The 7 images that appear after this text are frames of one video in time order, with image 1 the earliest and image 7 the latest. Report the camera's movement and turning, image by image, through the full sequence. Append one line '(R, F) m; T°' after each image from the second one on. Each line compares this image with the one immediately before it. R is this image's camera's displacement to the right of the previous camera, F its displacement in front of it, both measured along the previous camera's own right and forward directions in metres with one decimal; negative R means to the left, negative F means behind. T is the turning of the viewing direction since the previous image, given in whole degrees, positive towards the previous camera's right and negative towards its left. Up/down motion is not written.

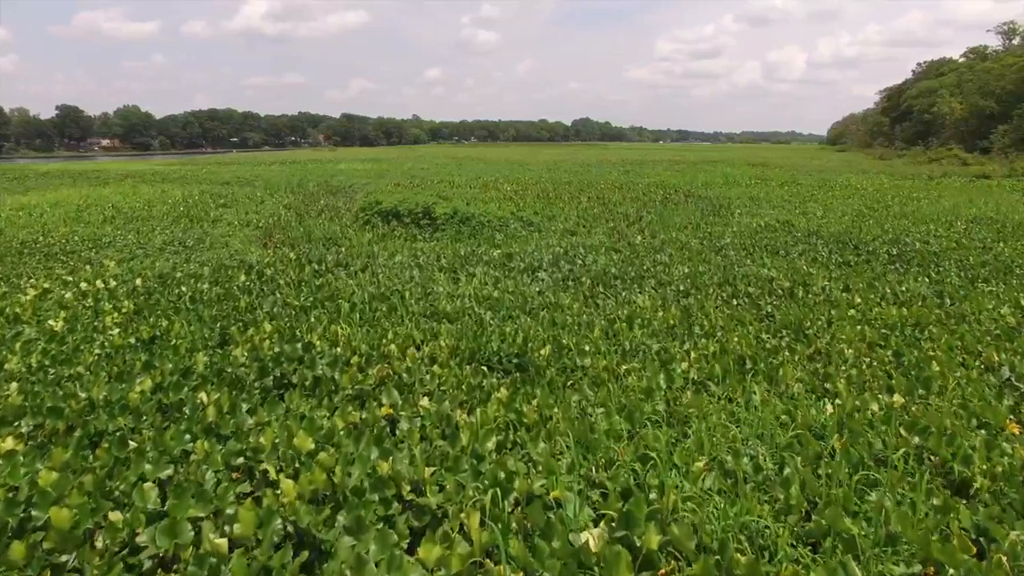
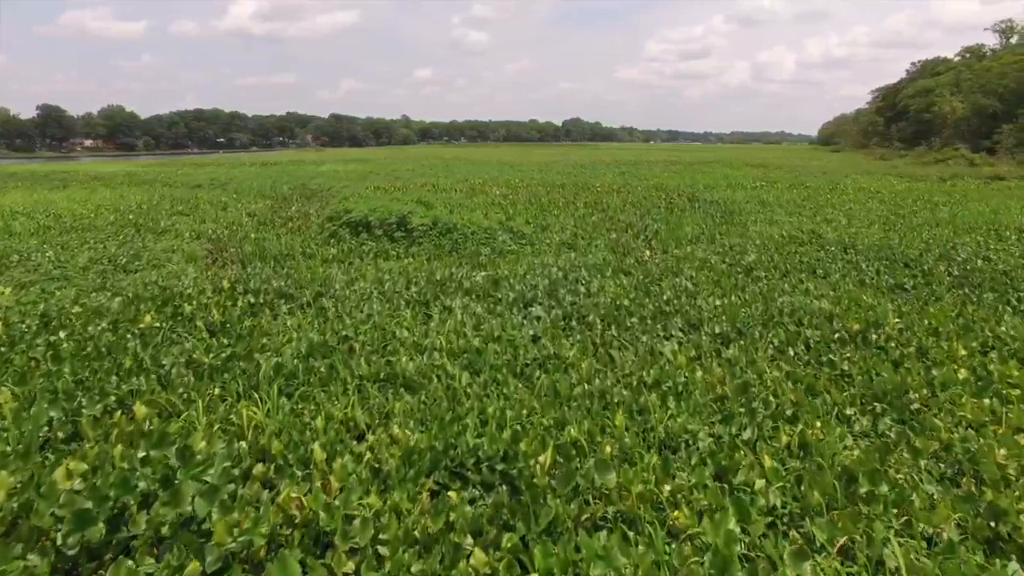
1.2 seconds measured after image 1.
(0.0, +1.8) m; +1°
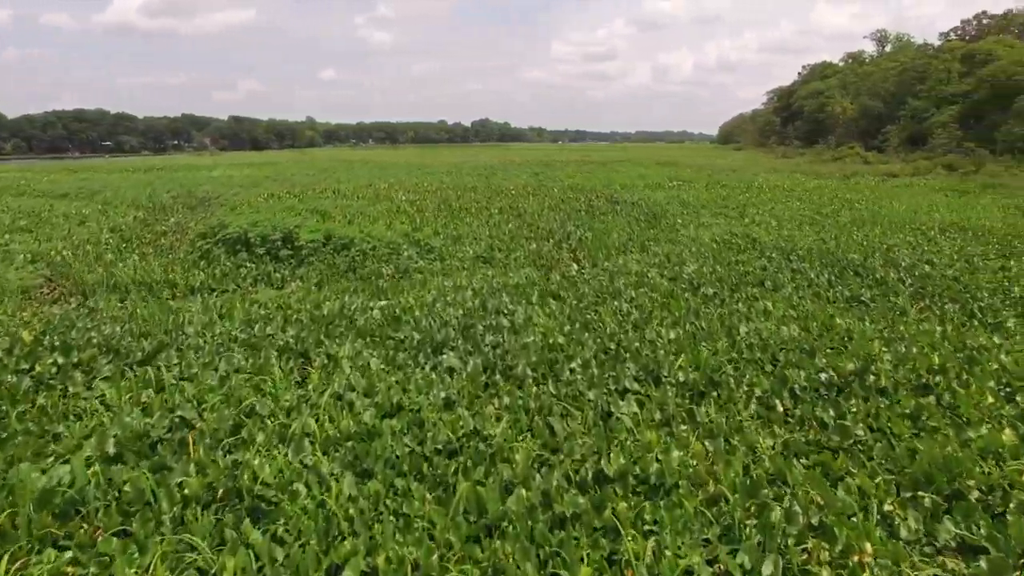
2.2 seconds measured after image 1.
(+0.1, +1.4) m; +7°
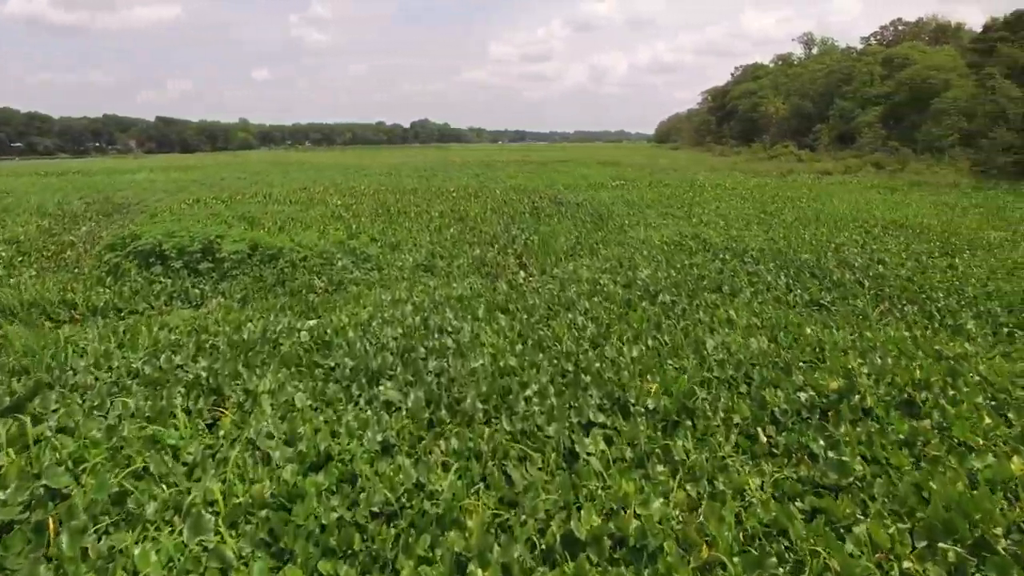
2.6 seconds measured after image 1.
(0.0, +0.6) m; +5°
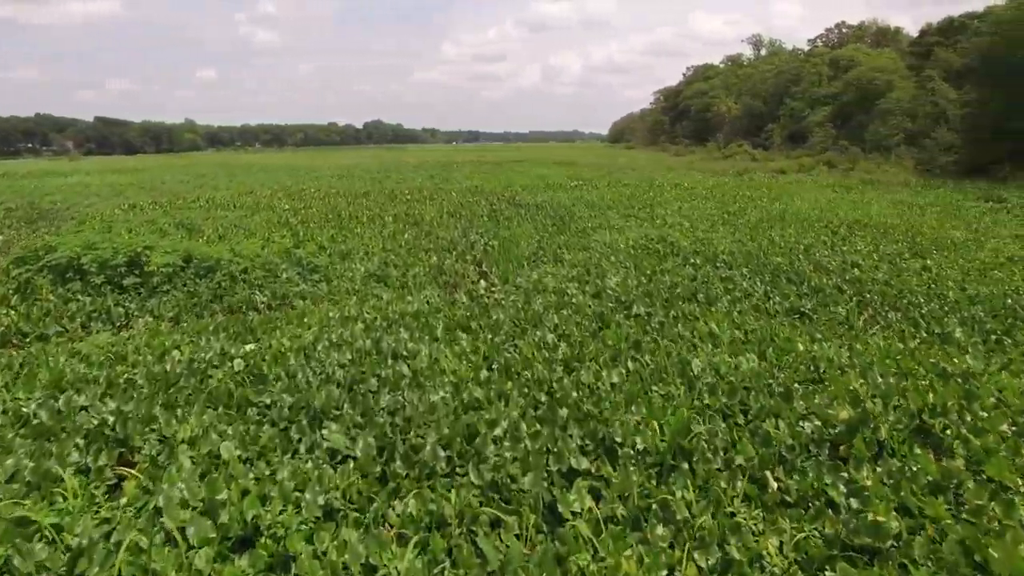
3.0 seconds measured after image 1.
(0.0, +0.6) m; +4°
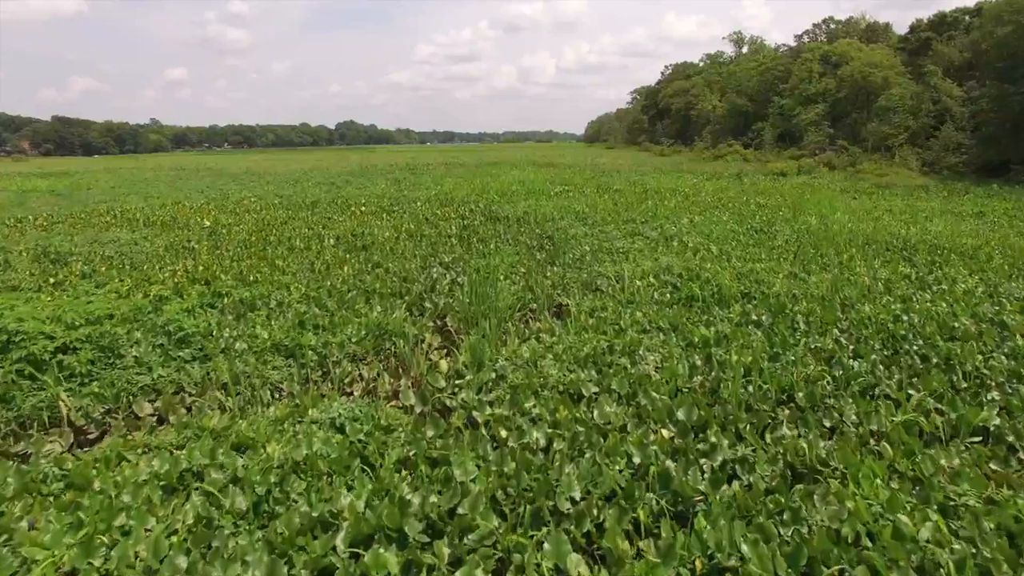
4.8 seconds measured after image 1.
(0.0, +3.0) m; +2°
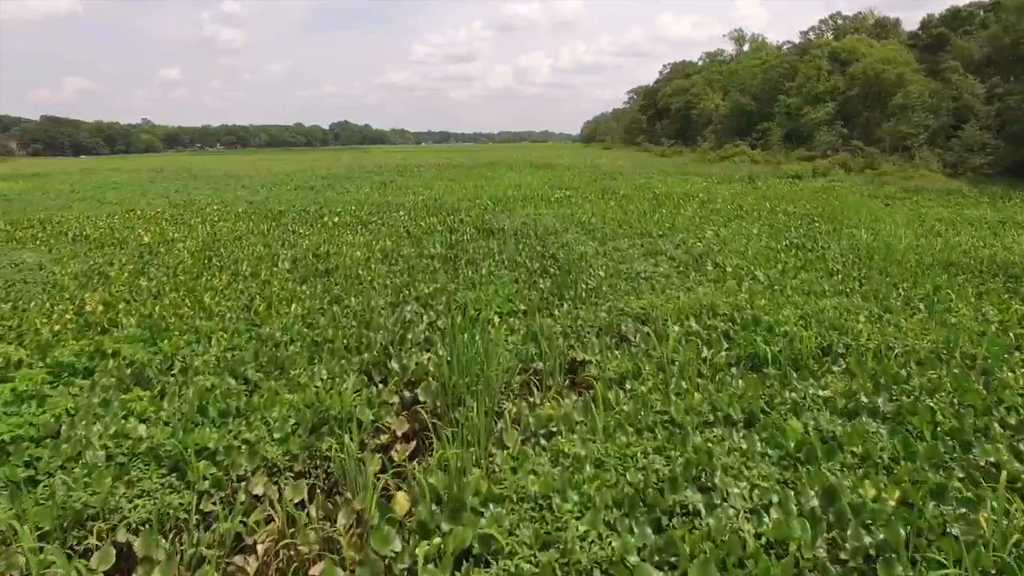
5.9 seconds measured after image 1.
(0.0, +2.1) m; 0°
